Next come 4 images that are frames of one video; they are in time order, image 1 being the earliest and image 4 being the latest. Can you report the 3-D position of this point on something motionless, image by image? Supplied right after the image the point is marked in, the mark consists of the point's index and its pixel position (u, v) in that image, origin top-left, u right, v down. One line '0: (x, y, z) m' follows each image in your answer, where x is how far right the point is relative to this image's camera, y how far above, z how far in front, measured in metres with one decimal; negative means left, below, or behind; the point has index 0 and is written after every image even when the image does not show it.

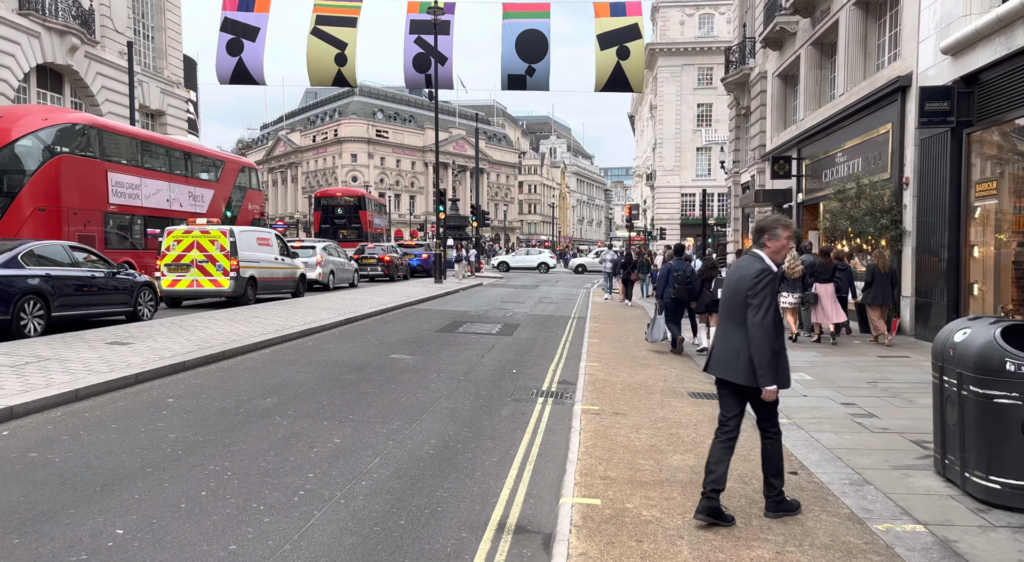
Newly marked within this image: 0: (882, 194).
0: (+7.3, +1.7, +12.6) m
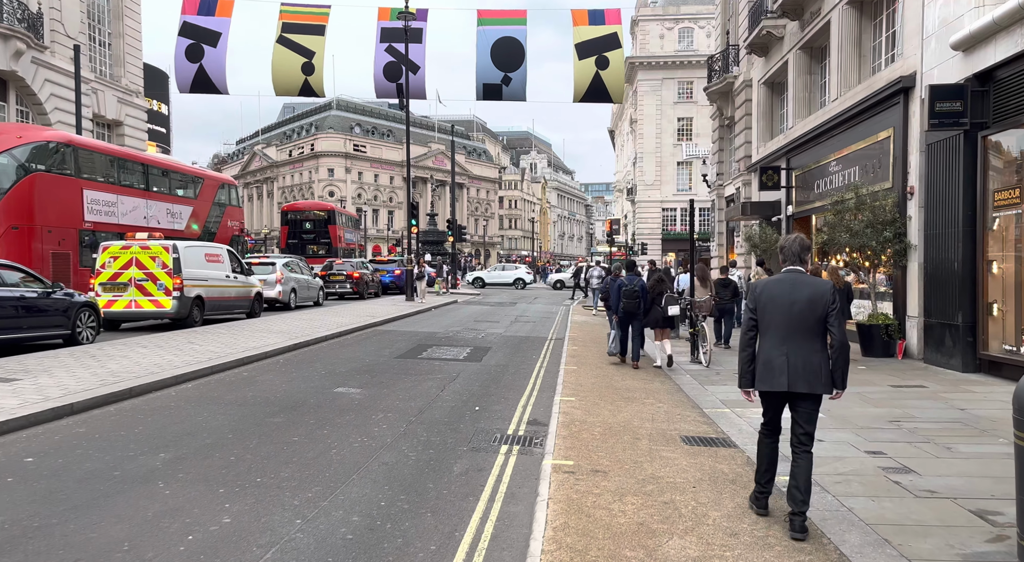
0: (+6.7, +1.4, +11.6) m
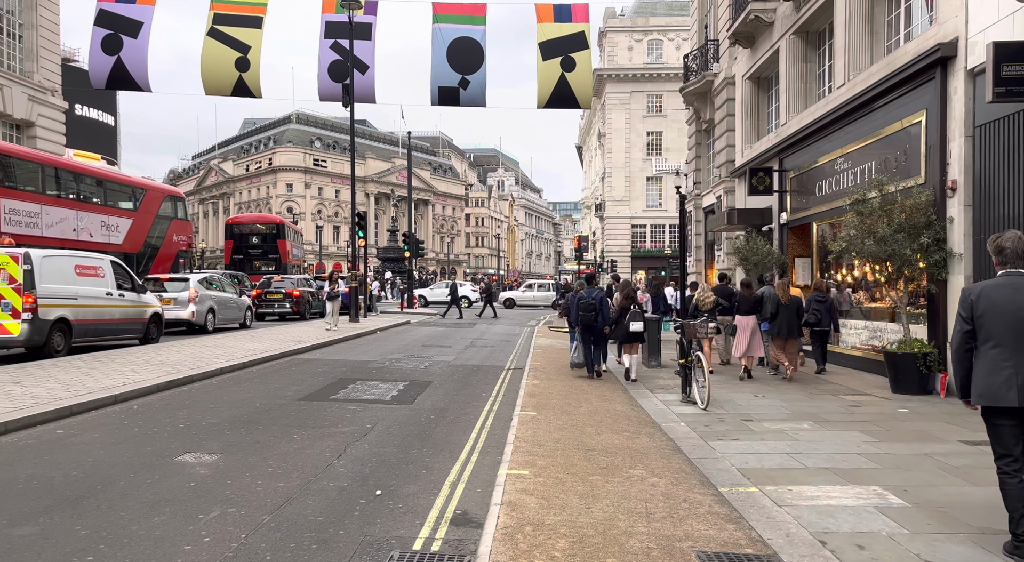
0: (+5.9, +1.1, +9.3) m
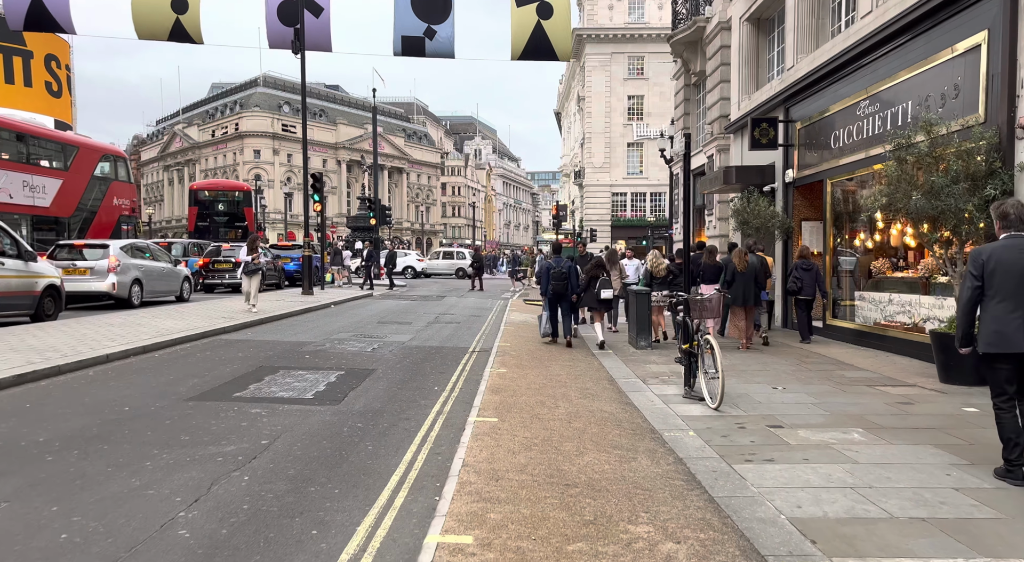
0: (+5.4, +1.6, +7.4) m
